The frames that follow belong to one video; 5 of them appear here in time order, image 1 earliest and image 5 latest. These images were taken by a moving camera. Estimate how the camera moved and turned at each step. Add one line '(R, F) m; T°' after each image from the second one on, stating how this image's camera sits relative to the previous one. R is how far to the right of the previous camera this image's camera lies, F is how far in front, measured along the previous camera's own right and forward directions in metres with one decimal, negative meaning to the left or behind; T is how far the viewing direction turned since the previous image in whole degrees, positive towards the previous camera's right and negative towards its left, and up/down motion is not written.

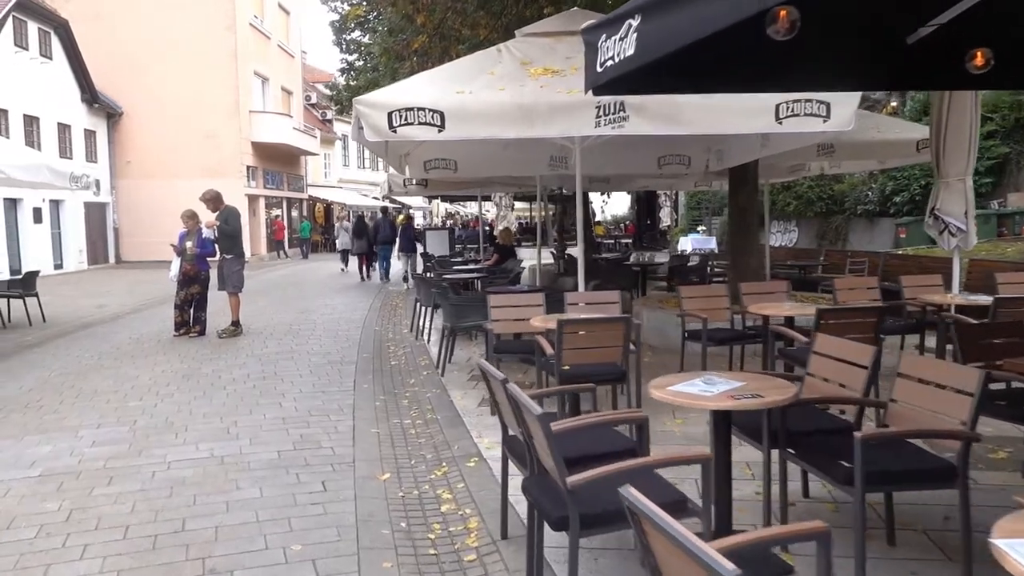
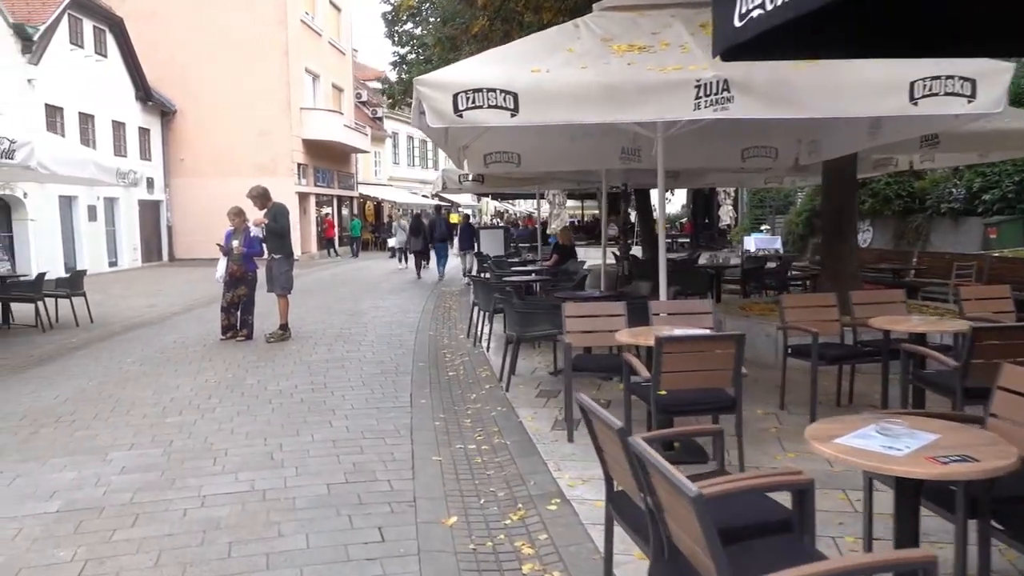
(-0.3, +0.8) m; -4°
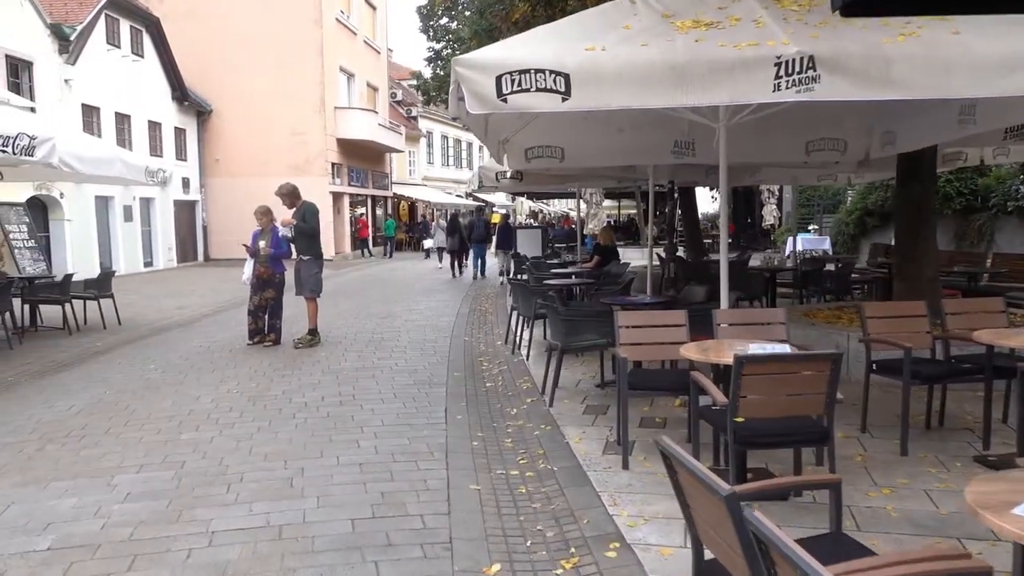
(-0.1, +0.6) m; -3°
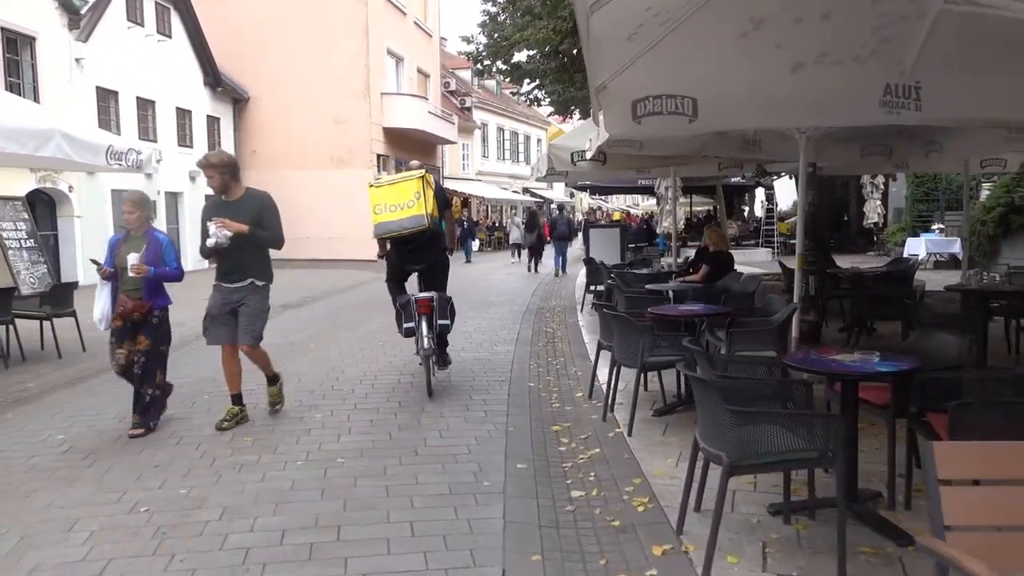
(-0.3, +3.2) m; -4°
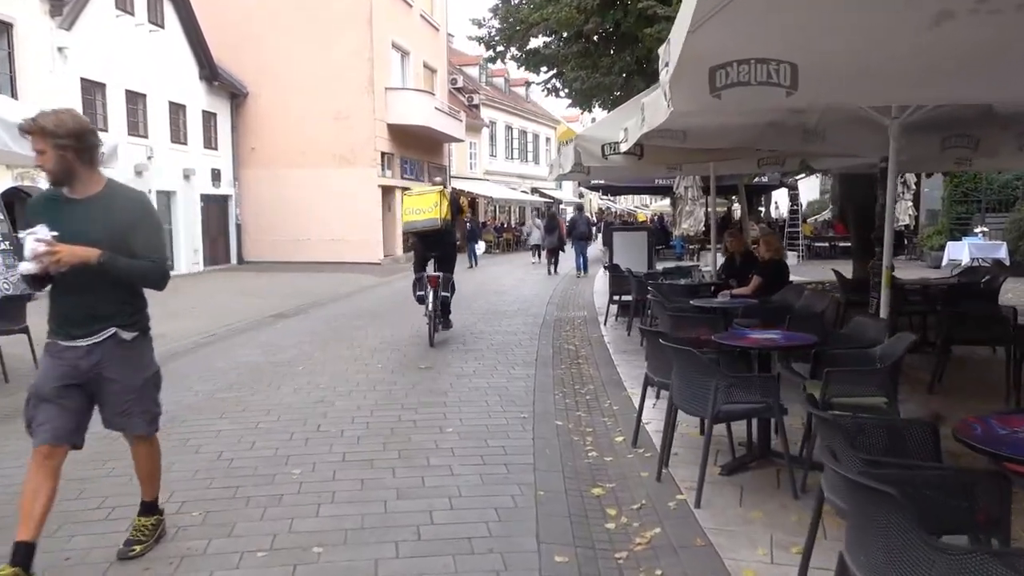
(-0.2, +1.3) m; 0°
